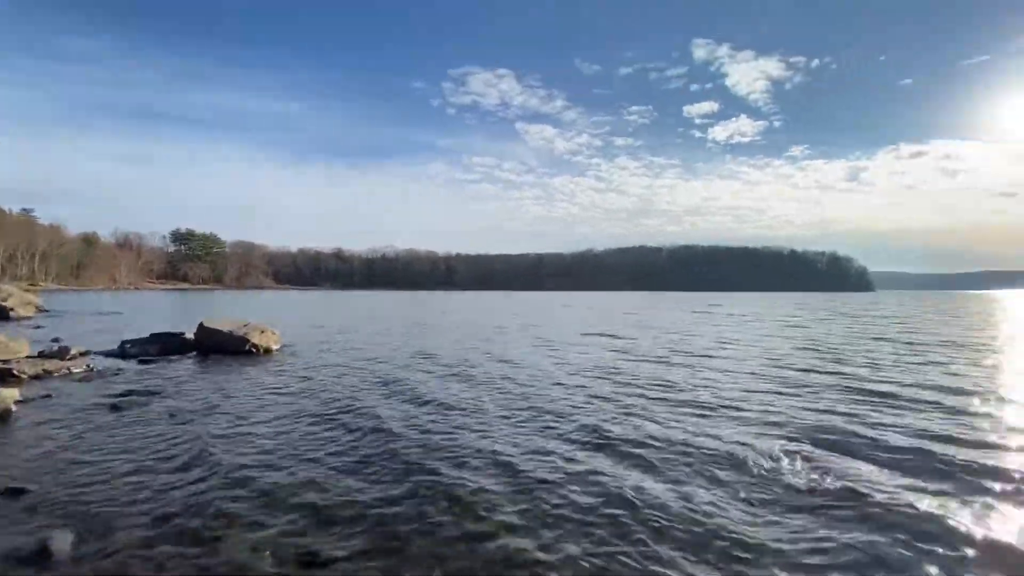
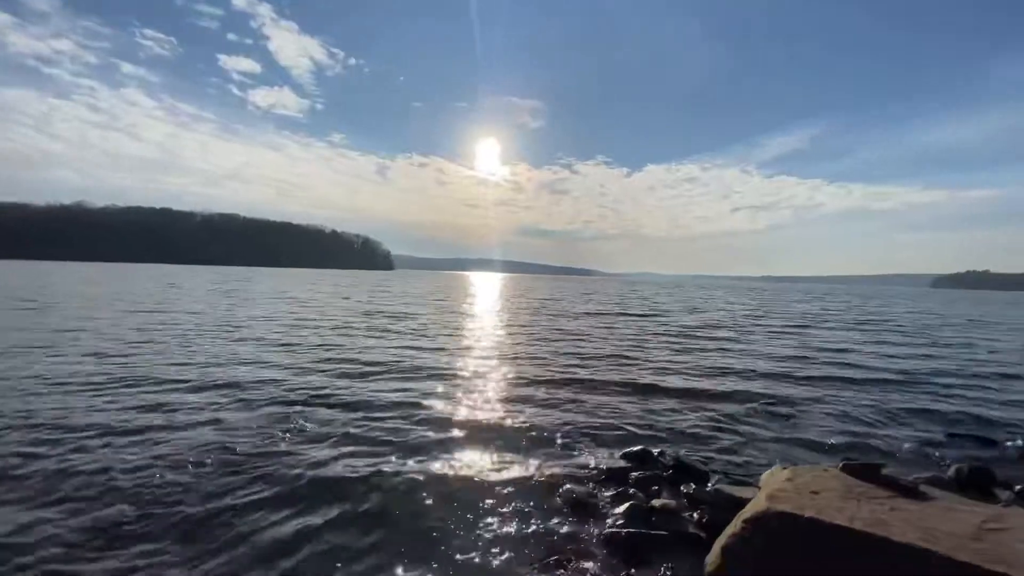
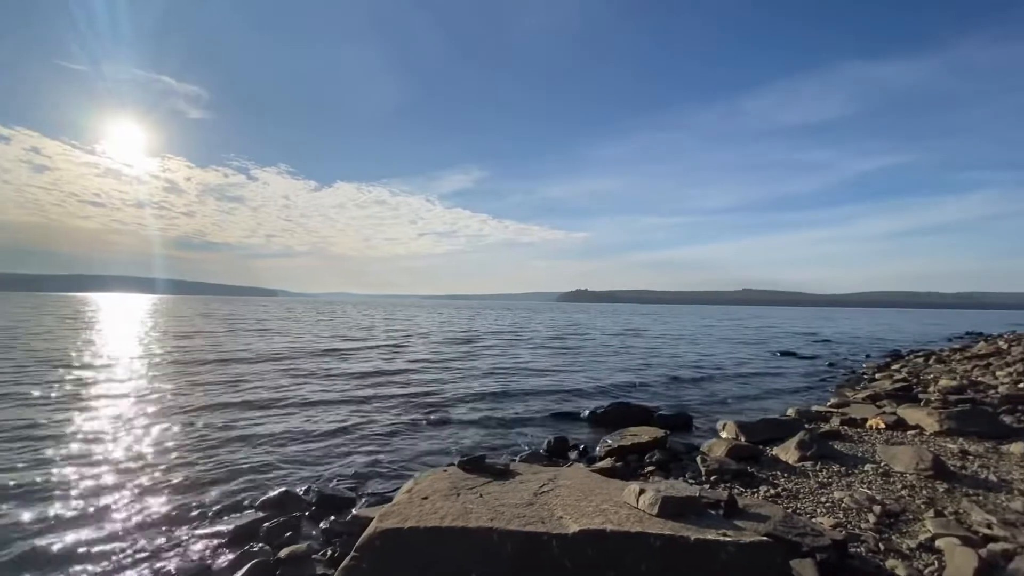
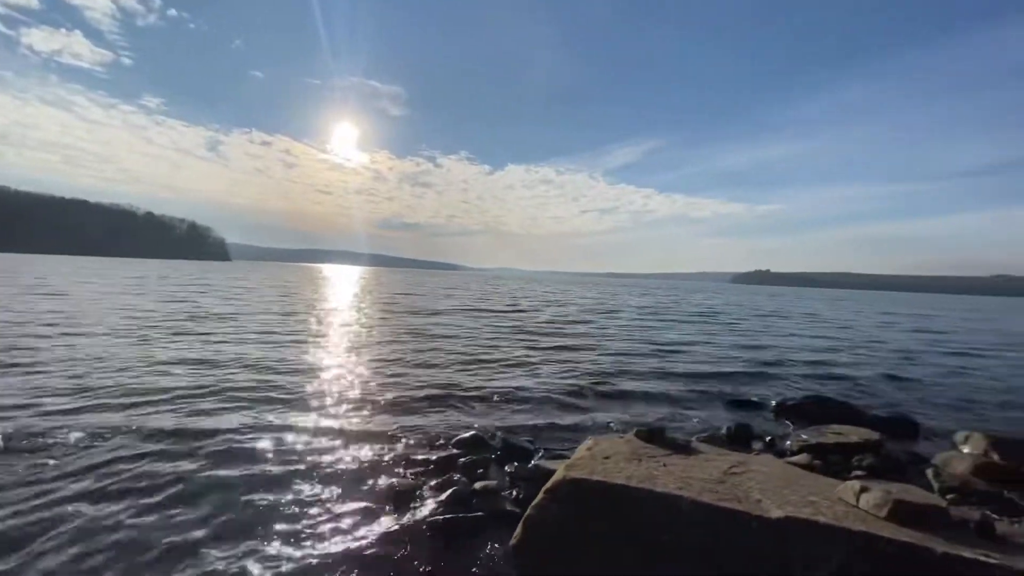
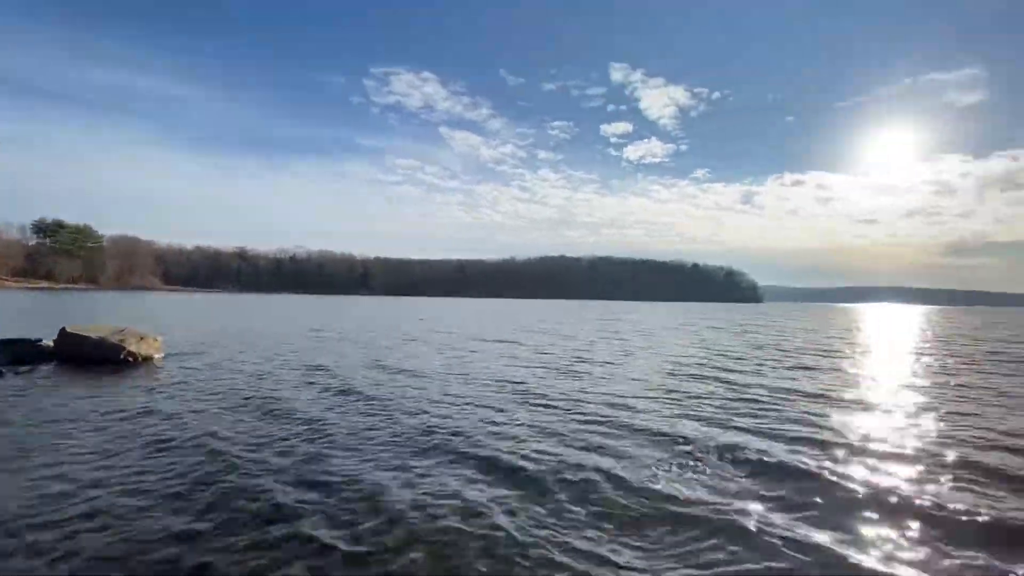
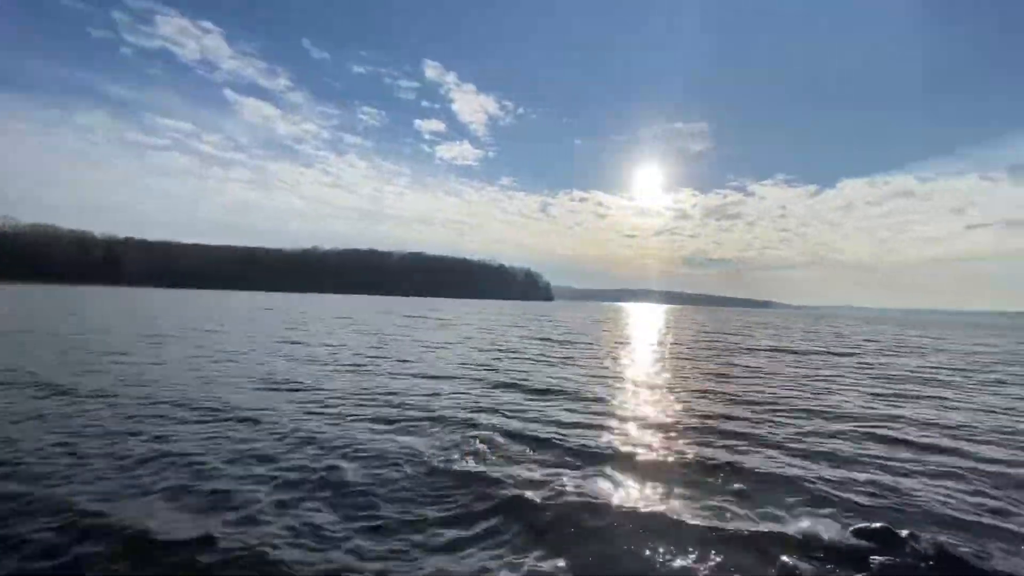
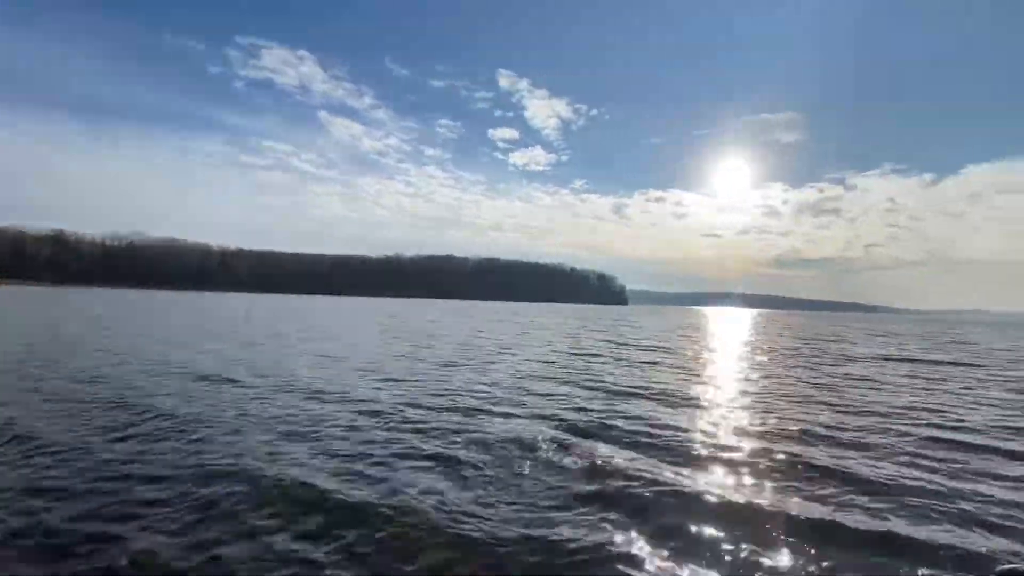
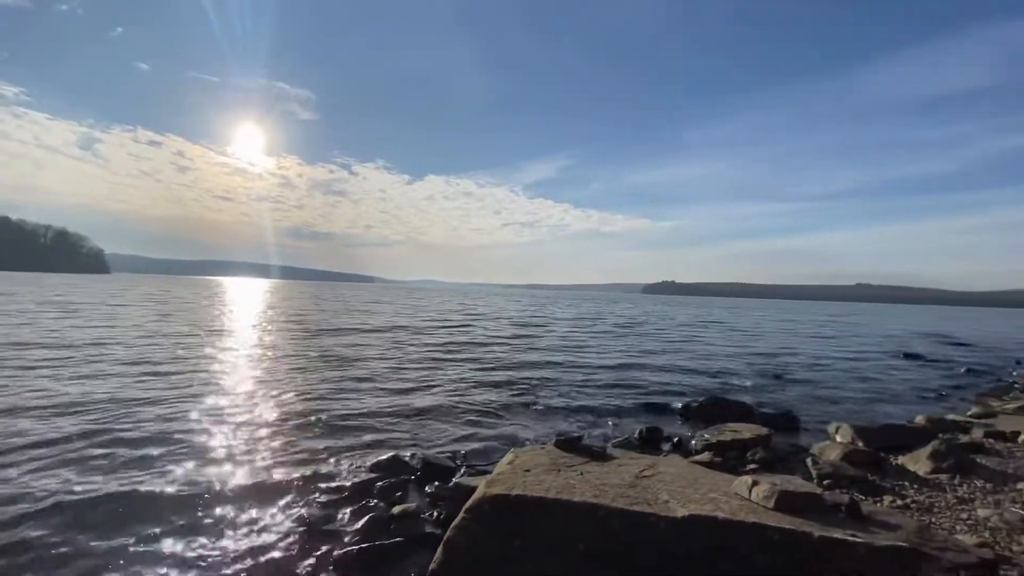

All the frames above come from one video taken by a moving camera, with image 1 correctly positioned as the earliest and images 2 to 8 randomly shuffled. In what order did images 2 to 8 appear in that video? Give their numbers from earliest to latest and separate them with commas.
5, 7, 6, 2, 4, 8, 3
